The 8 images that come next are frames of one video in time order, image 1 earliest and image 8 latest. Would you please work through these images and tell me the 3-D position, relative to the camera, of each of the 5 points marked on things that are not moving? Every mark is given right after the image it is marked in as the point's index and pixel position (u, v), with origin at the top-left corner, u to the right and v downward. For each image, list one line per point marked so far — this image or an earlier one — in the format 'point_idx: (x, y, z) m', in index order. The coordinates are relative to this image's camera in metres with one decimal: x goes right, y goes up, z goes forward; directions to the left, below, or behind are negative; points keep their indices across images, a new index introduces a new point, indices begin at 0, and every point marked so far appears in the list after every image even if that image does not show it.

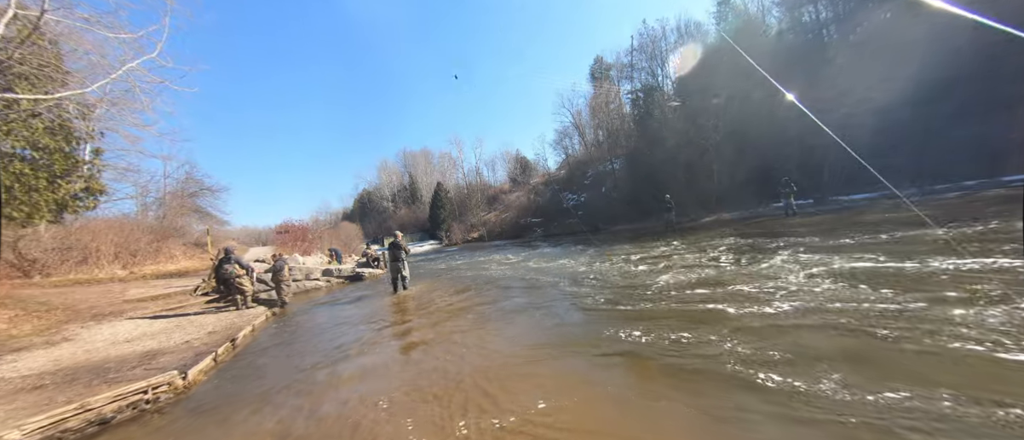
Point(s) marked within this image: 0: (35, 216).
0: (-14.6, +0.1, +10.1) m
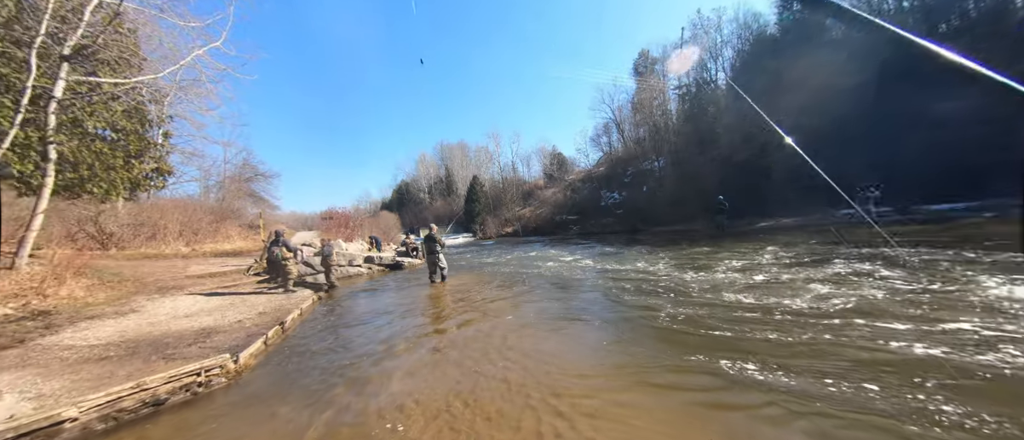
0: (-13.2, +0.9, +10.9) m
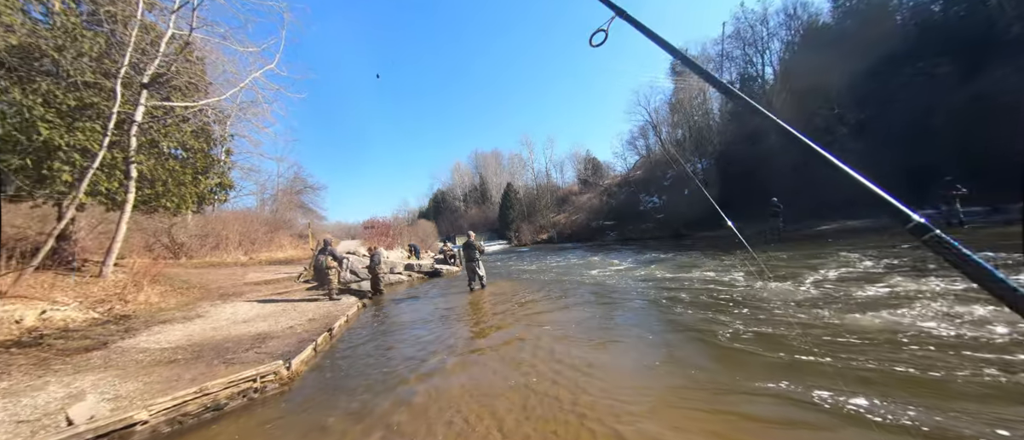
0: (-11.9, +0.5, +11.9) m
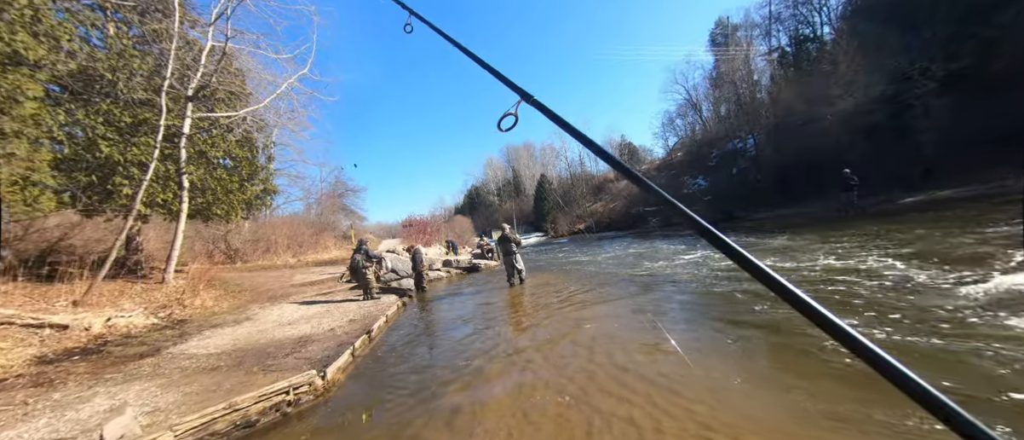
0: (-10.5, +0.2, +12.5) m
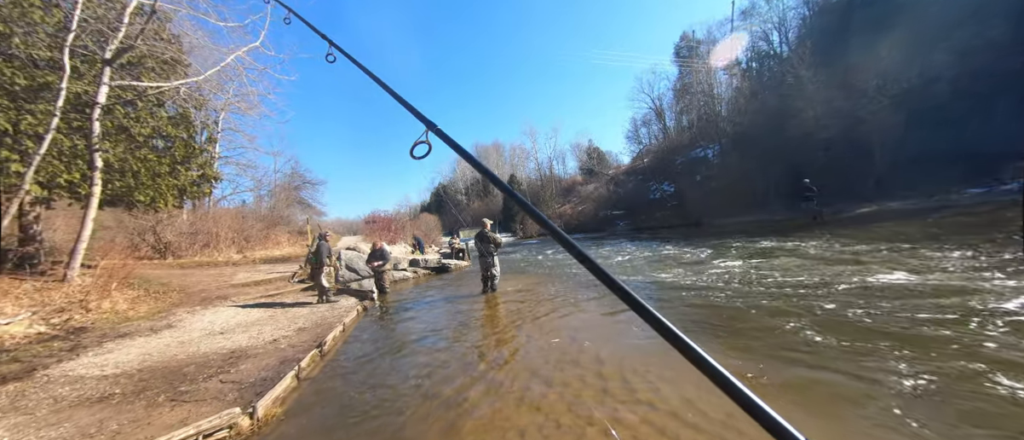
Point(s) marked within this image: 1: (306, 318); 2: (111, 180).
0: (-11.4, +0.6, +10.8) m
1: (-4.0, -1.9, +6.4) m
2: (-11.4, +1.1, +9.5) m
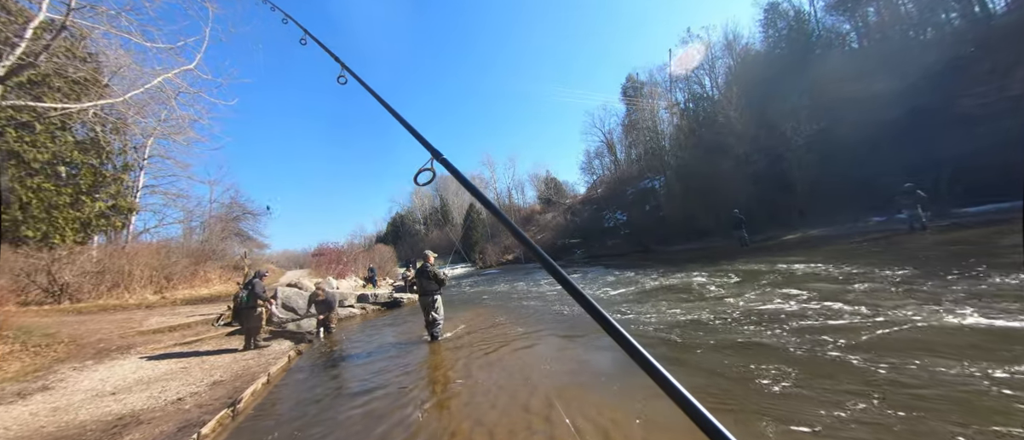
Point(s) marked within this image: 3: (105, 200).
0: (-12.8, -0.5, +9.4) m
1: (-4.9, -2.5, +5.6) m
2: (-12.6, +0.2, +8.1) m
3: (-12.8, +0.6, +10.4) m
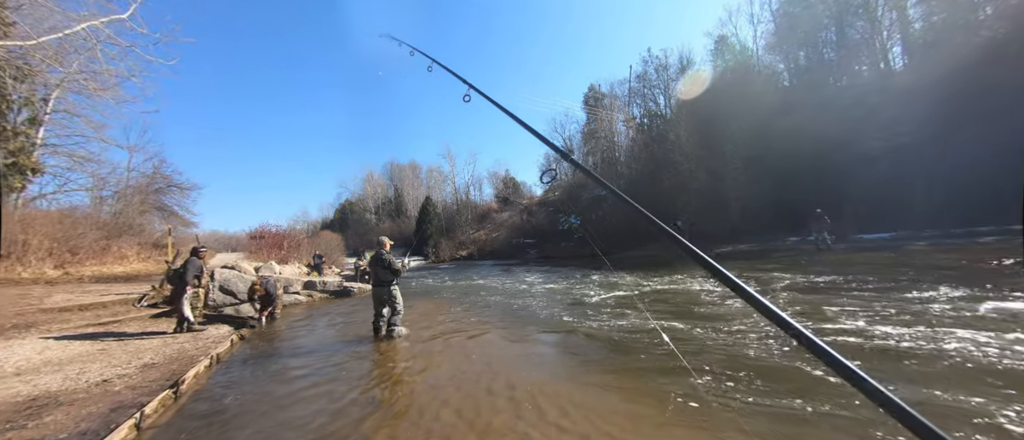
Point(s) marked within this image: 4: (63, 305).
0: (-13.8, +0.6, +7.9) m
1: (-5.6, -2.1, +5.2) m
2: (-13.4, +1.2, +6.6) m
3: (-13.8, +1.7, +8.9) m
4: (-11.0, -2.1, +8.1) m
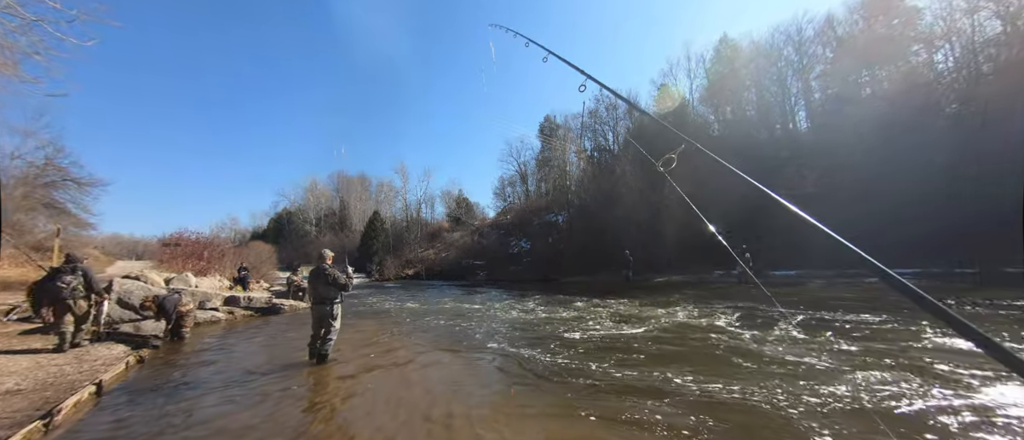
0: (-14.8, +1.0, +6.1) m
1: (-6.5, -2.1, +4.4) m
2: (-14.2, +1.6, +4.9) m
3: (-14.9, +2.0, +7.2) m
4: (-12.2, -1.9, +6.5) m
